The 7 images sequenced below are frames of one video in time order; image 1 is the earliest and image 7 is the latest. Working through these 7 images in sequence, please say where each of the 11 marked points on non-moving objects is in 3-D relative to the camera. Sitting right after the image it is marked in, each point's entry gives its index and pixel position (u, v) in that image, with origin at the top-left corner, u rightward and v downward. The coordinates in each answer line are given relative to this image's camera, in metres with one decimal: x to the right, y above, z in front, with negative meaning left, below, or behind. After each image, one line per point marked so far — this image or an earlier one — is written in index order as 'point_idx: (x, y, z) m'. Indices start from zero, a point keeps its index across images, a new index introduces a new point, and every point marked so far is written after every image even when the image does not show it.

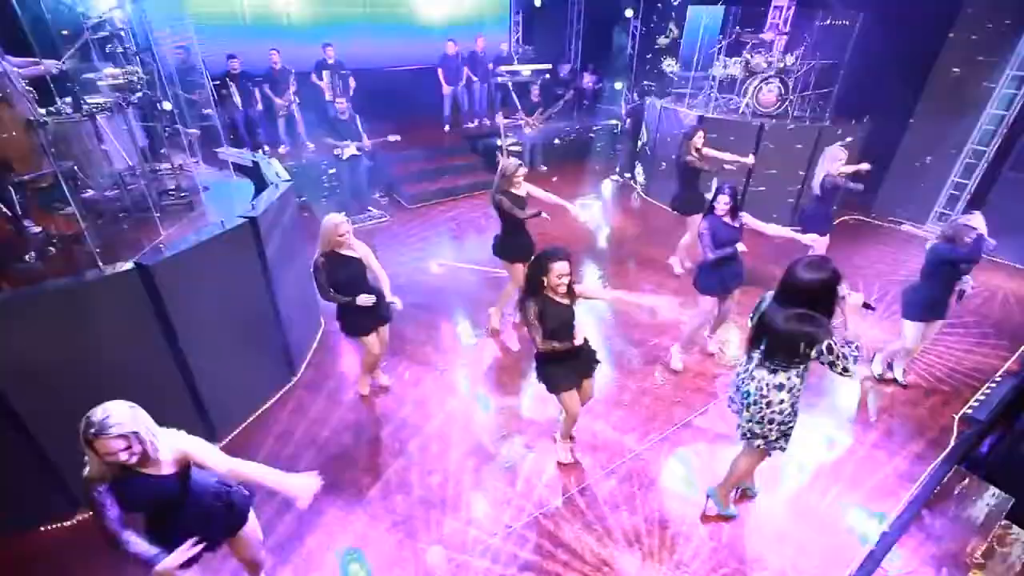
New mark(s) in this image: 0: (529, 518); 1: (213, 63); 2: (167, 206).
0: (+0.1, -1.5, +3.1) m
1: (-4.5, +3.3, +7.1) m
2: (-2.7, +0.6, +3.7) m
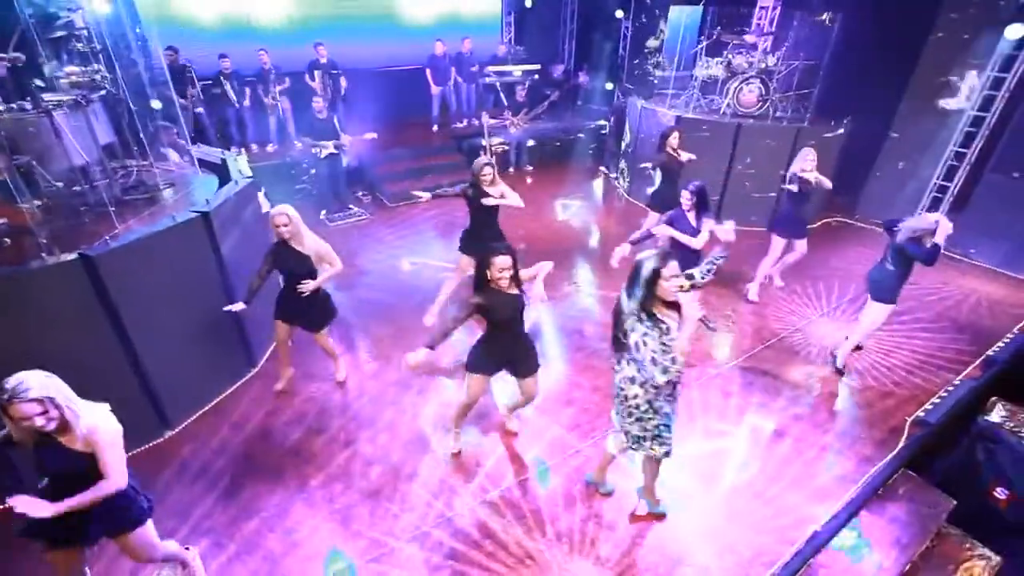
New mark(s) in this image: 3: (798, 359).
0: (-0.3, -1.5, +3.1) m
1: (-4.8, +3.4, +7.3) m
2: (-3.1, +0.7, +3.8) m
3: (+2.7, -0.7, +4.6) m
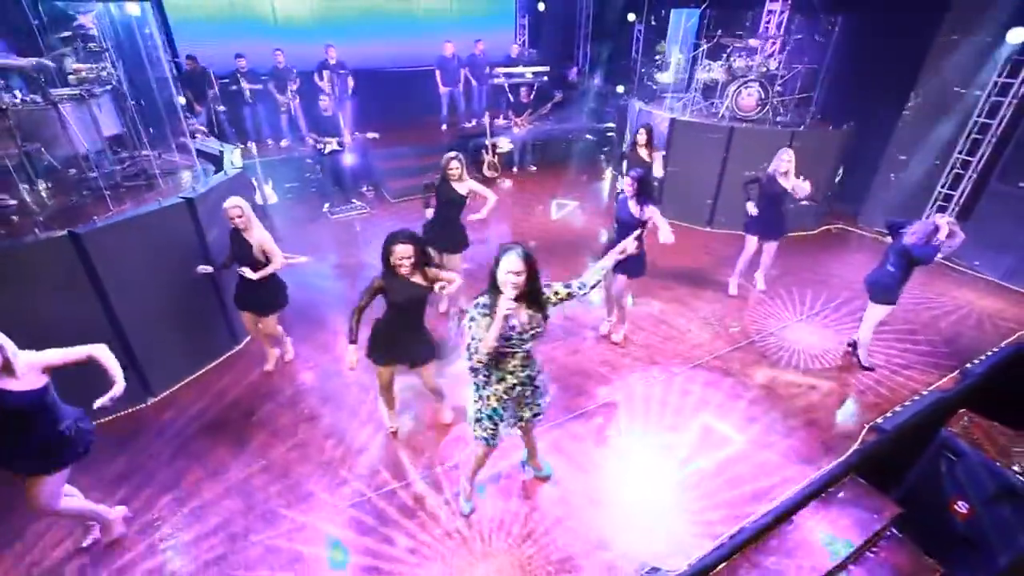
0: (-0.8, -1.4, +3.3) m
1: (-4.7, +3.6, +7.7) m
2: (-3.4, +0.9, +4.1) m
3: (+2.4, -0.7, +4.6) m
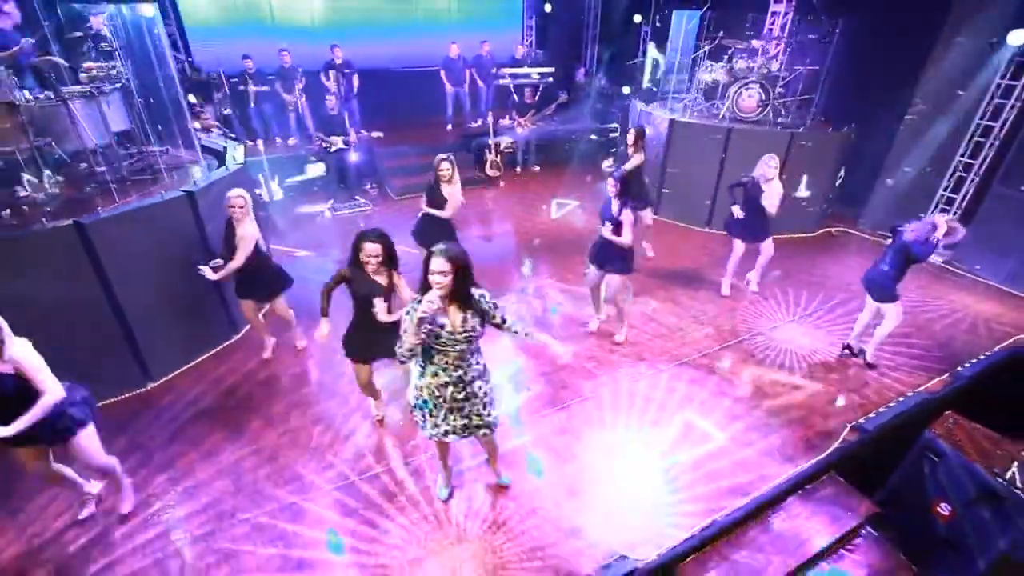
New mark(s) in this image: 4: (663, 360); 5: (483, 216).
0: (-0.9, -1.3, +3.4) m
1: (-4.7, +3.8, +8.0) m
2: (-3.5, +1.0, +4.3) m
3: (+2.3, -0.7, +4.6) m
4: (+1.4, -0.7, +4.6) m
5: (-0.4, +1.2, +7.7) m
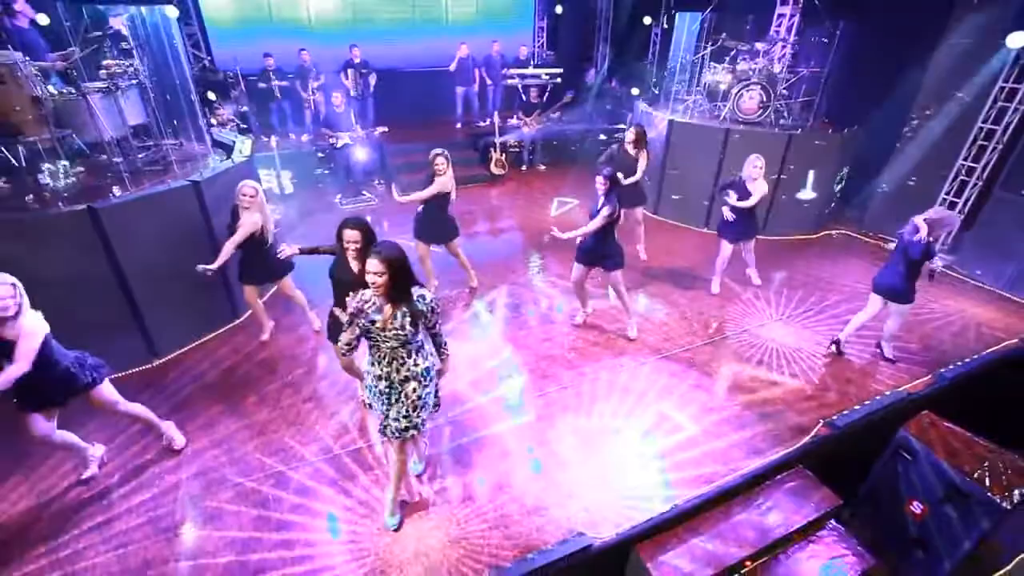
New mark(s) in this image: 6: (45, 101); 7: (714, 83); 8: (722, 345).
0: (-1.1, -1.2, +3.6) m
1: (-4.6, +3.9, +8.3) m
2: (-3.6, +1.1, +4.6) m
3: (+2.1, -0.7, +4.6) m
4: (+1.3, -0.6, +4.7) m
5: (-0.4, +1.2, +7.9) m
6: (-4.0, +1.6, +4.1) m
7: (+3.1, +3.1, +7.3) m
8: (+2.1, -0.6, +4.8) m
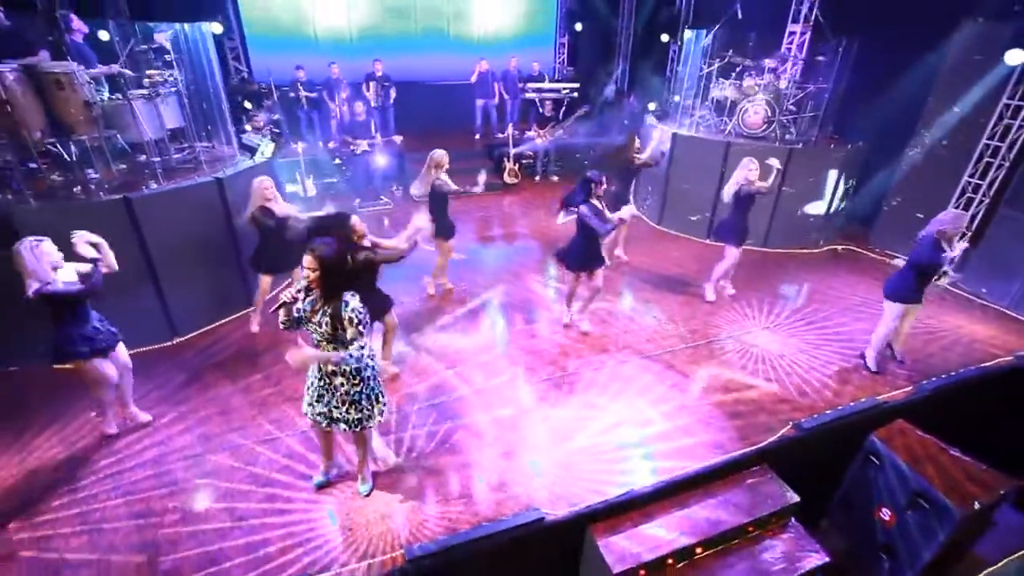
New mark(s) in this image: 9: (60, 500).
0: (-1.3, -1.1, +3.9) m
1: (-4.3, +4.0, +9.0) m
2: (-3.6, +1.3, +5.1) m
3: (+2.0, -0.7, +4.8) m
4: (+1.2, -0.7, +4.9) m
5: (-0.3, +1.2, +8.2) m
6: (-4.1, +1.8, +4.7) m
7: (+3.3, +3.0, +7.5) m
8: (+2.0, -0.6, +4.9) m
9: (-3.1, -1.5, +3.3) m
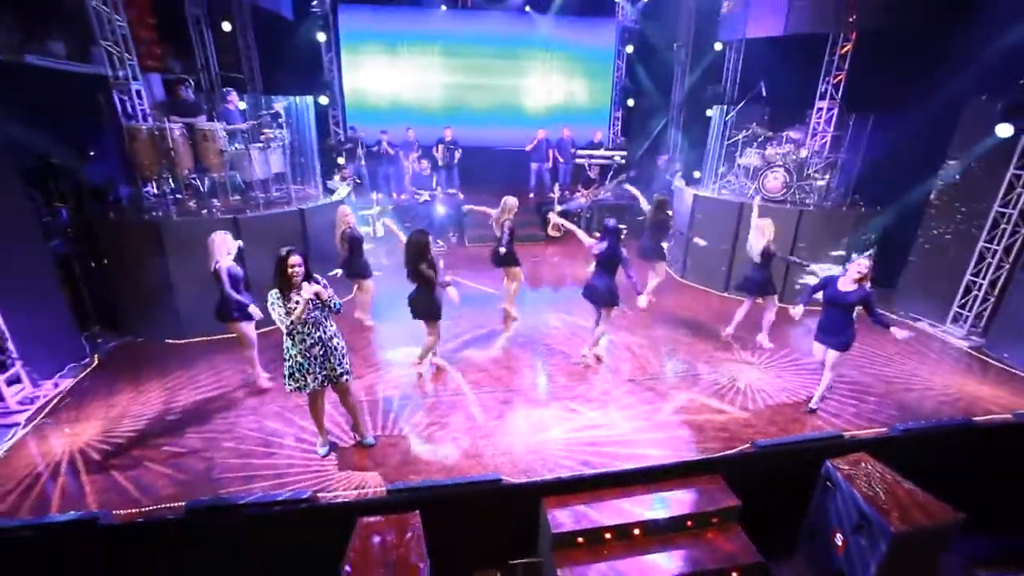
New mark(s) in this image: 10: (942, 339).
0: (-1.4, -1.1, +4.8) m
1: (-3.2, +3.4, +10.9) m
2: (-3.3, +1.2, +6.7) m
3: (+2.0, -1.1, +5.2) m
4: (+1.2, -1.0, +5.4) m
5: (+0.4, +0.5, +9.2) m
6: (-3.8, +1.8, +6.4) m
7: (+3.9, +2.1, +8.1) m
8: (+2.0, -1.0, +5.4) m
9: (-3.3, -1.3, +4.5) m
10: (+5.7, -0.7, +6.3) m
